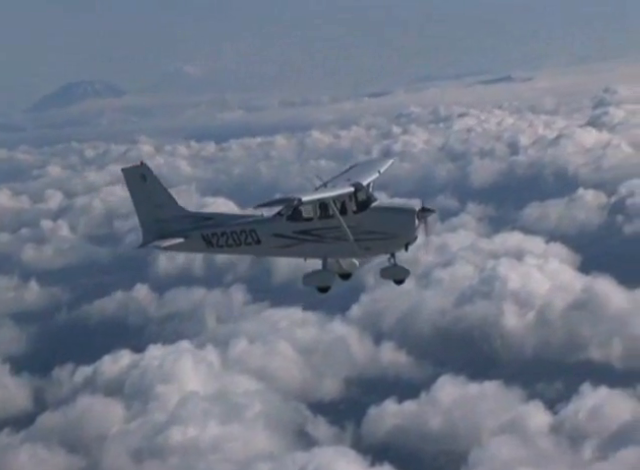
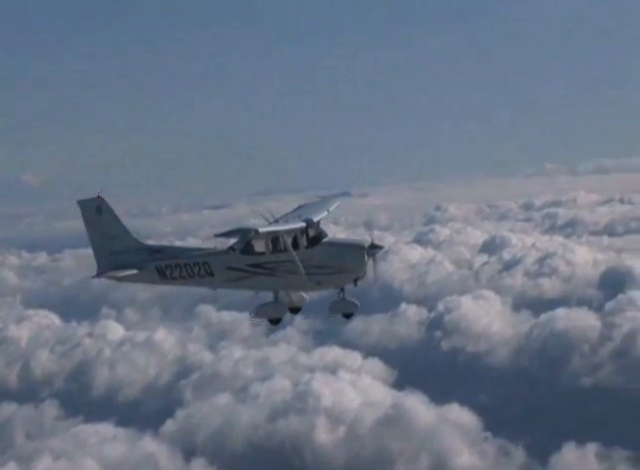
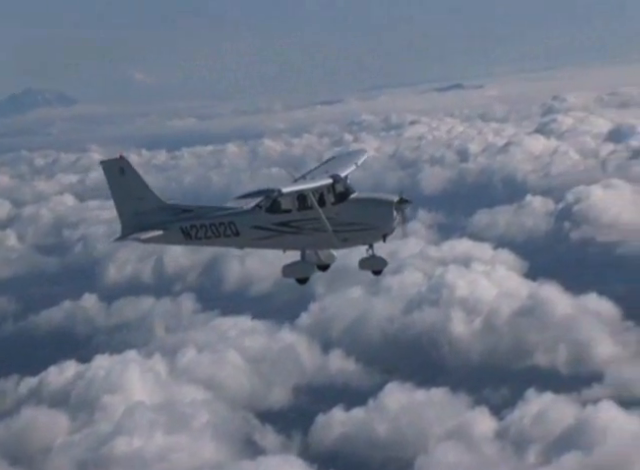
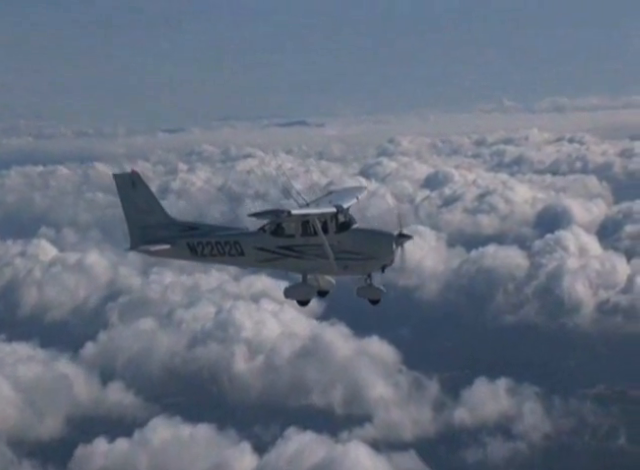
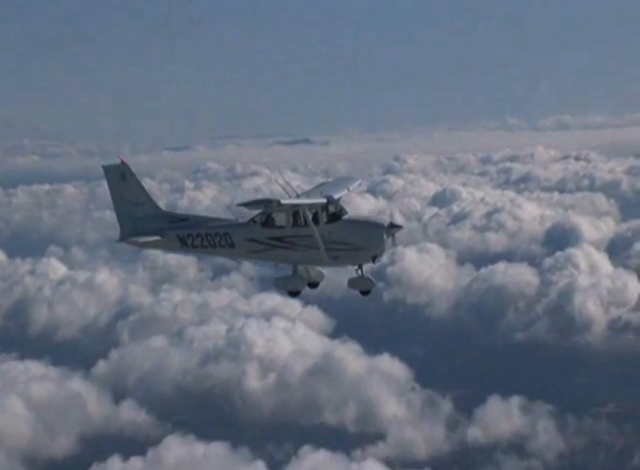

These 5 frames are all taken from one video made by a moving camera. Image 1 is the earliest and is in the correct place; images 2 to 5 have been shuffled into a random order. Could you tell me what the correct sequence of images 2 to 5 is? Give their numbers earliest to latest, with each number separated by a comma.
3, 2, 5, 4
